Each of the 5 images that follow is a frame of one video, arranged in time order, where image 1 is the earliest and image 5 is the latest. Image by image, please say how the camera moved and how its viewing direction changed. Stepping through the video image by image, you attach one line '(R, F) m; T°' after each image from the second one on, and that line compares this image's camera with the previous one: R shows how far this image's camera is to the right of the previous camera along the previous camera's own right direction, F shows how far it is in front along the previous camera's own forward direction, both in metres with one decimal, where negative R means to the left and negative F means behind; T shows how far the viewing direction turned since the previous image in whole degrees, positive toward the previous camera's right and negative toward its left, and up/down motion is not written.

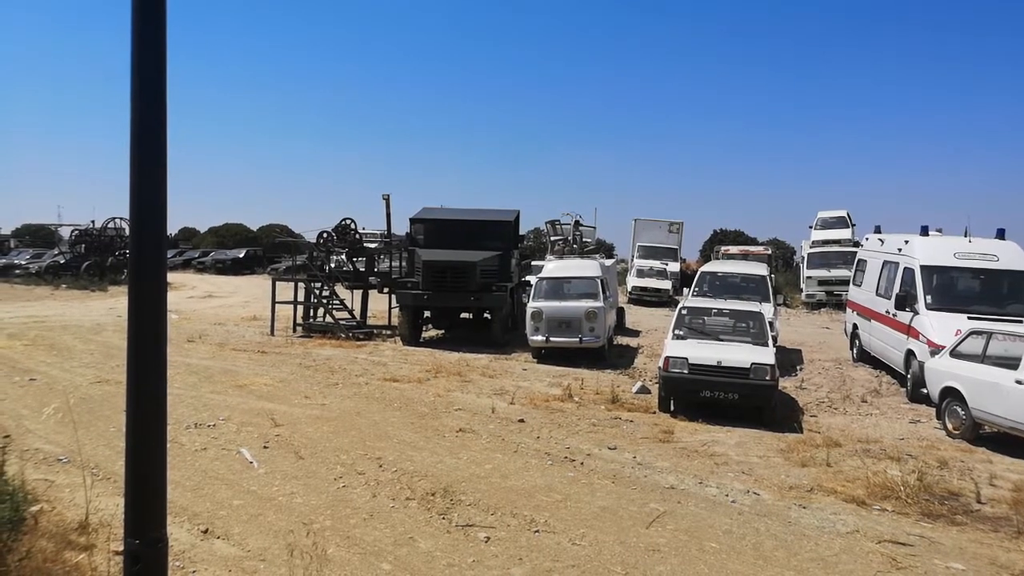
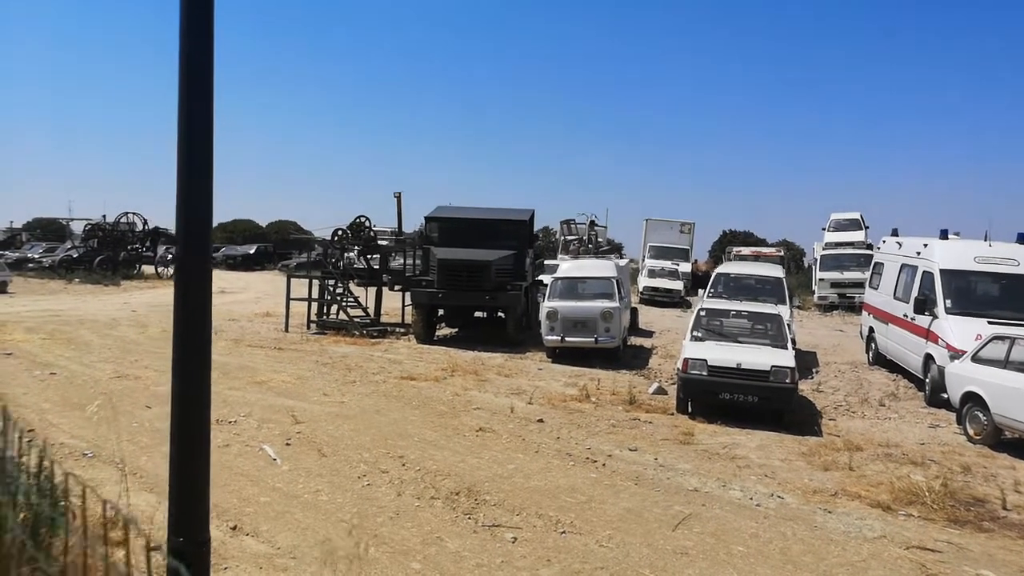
(-0.2, 0.0) m; -1°
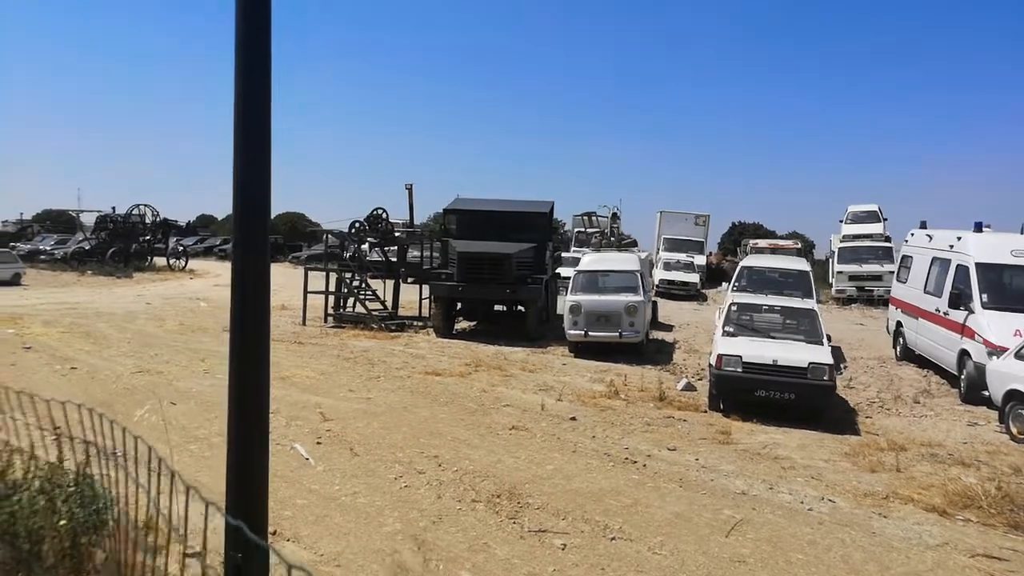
(-0.3, +0.2) m; -1°
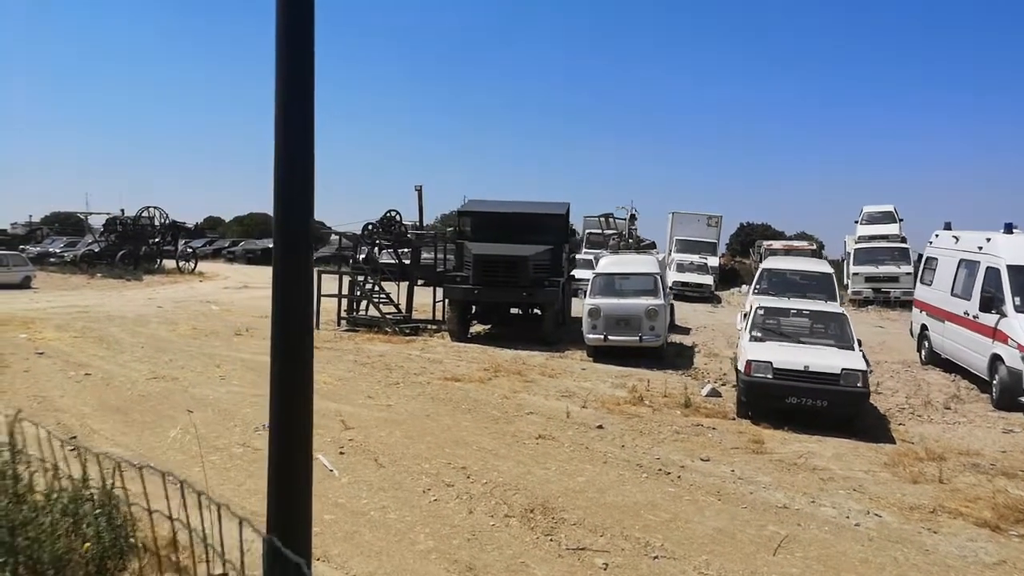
(-0.2, +0.2) m; 0°
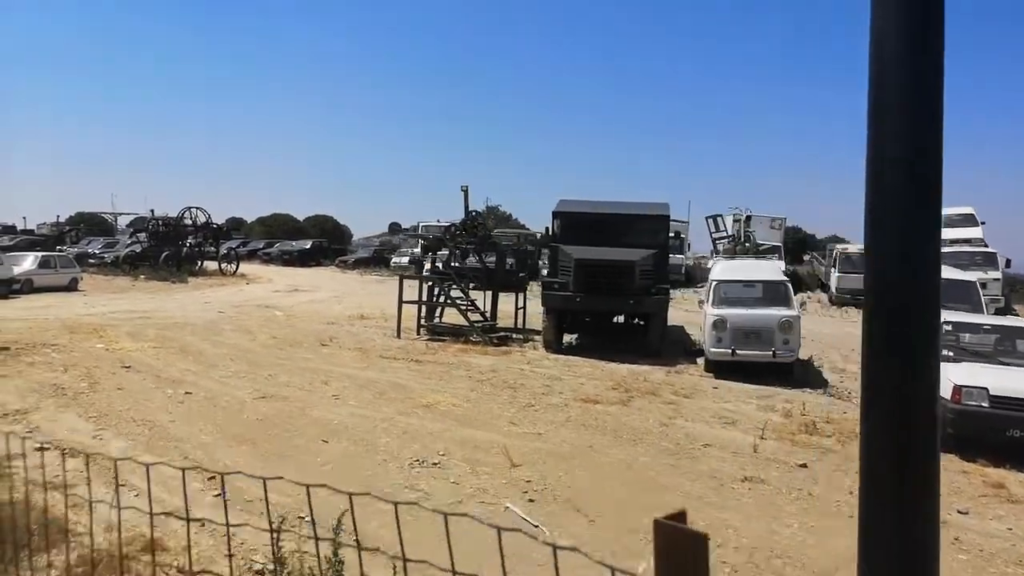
(-1.7, +1.1) m; -1°
